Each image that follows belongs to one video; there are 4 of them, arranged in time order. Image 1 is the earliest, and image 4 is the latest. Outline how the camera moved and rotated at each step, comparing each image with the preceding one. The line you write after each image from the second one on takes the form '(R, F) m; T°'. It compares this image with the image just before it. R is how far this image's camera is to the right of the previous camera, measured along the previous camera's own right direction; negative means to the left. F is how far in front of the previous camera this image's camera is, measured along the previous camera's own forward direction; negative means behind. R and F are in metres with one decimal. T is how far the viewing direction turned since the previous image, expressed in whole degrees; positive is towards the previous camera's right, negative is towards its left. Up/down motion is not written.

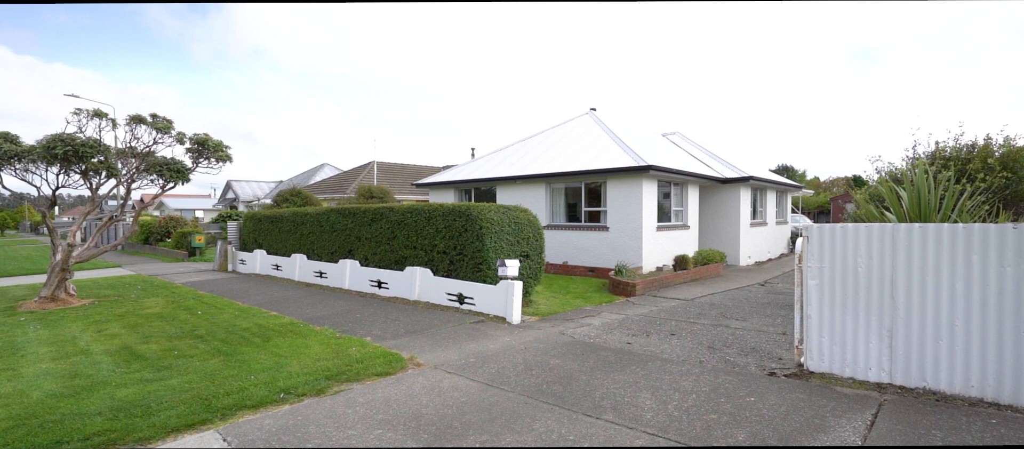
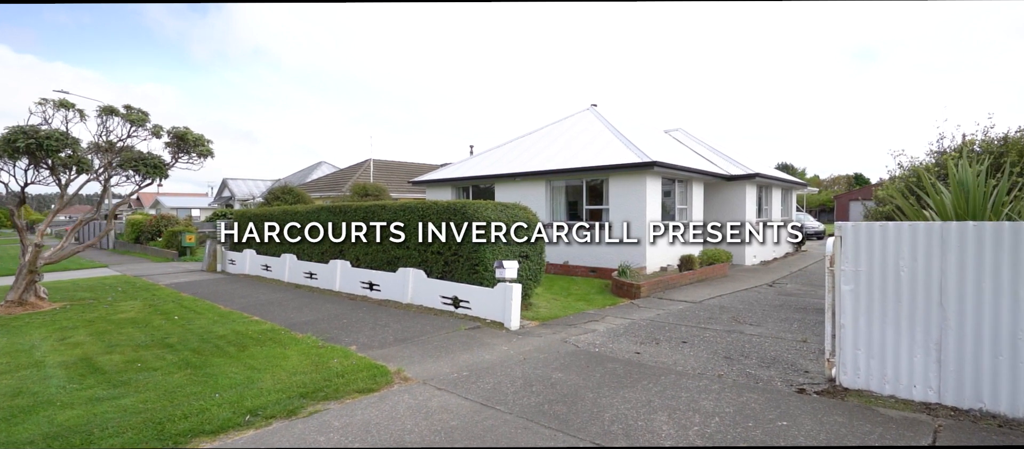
(0.0, +0.6) m; 0°
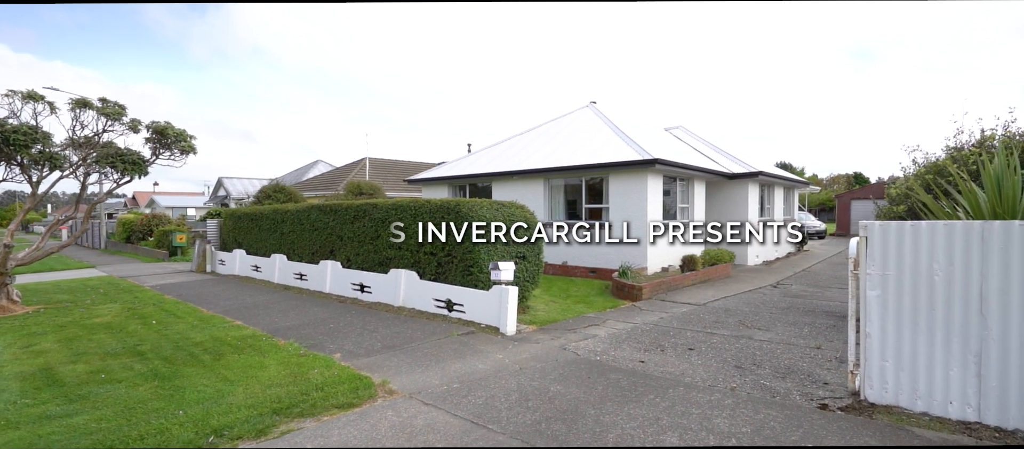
(0.0, +0.4) m; 0°
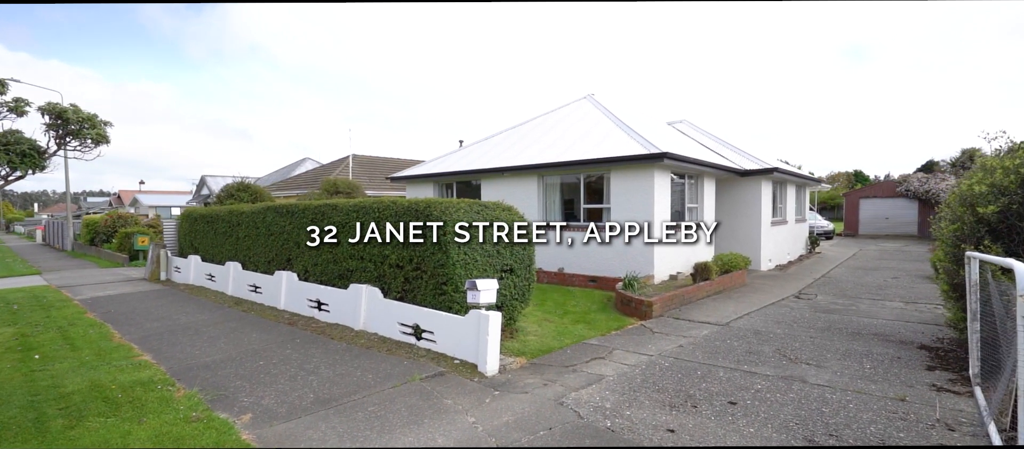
(+0.2, +1.7) m; 0°
